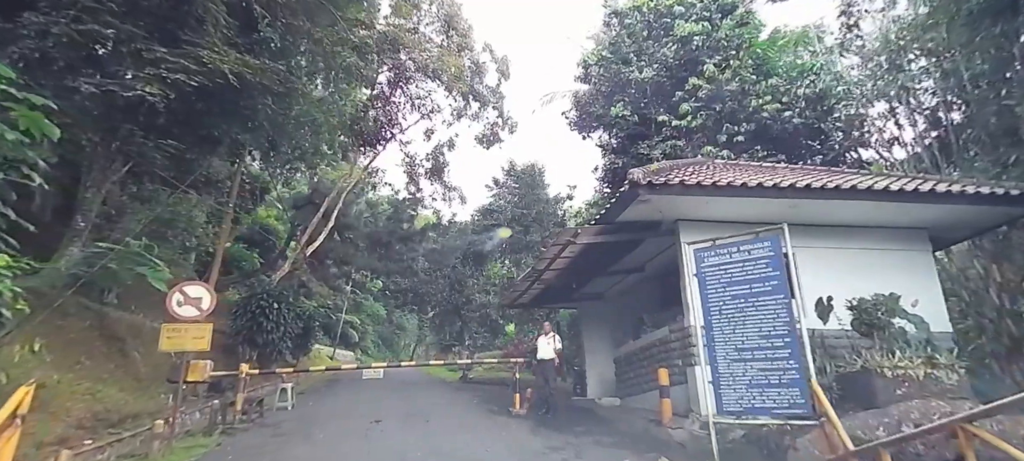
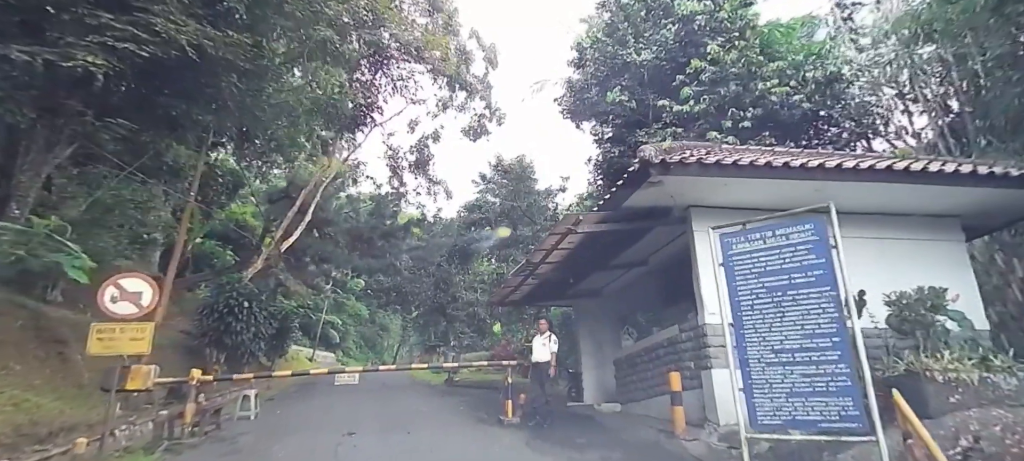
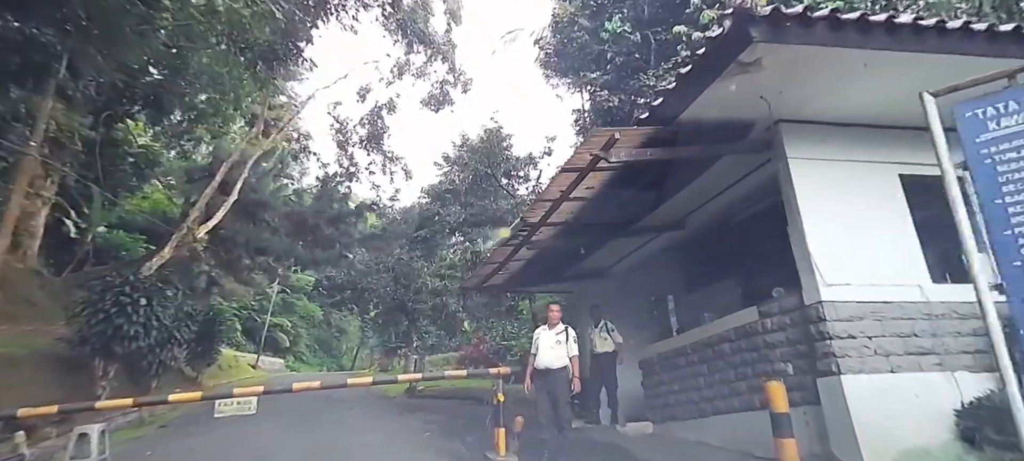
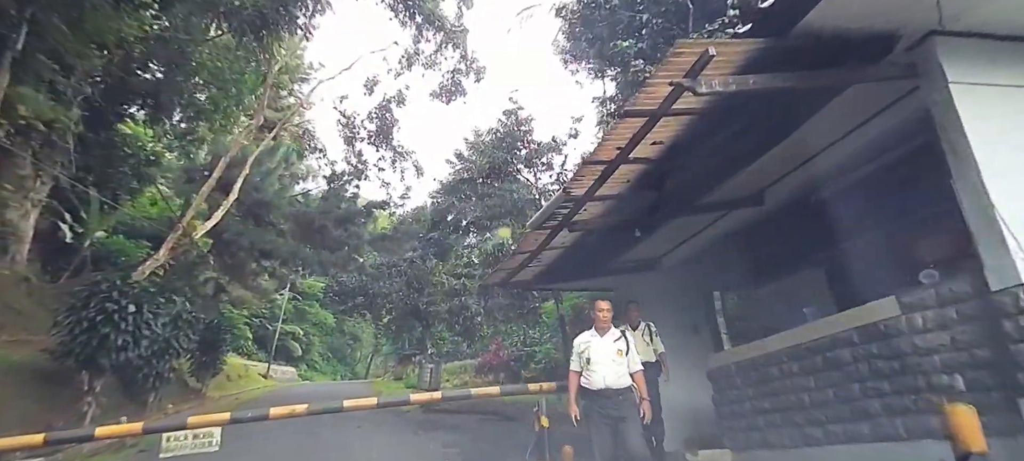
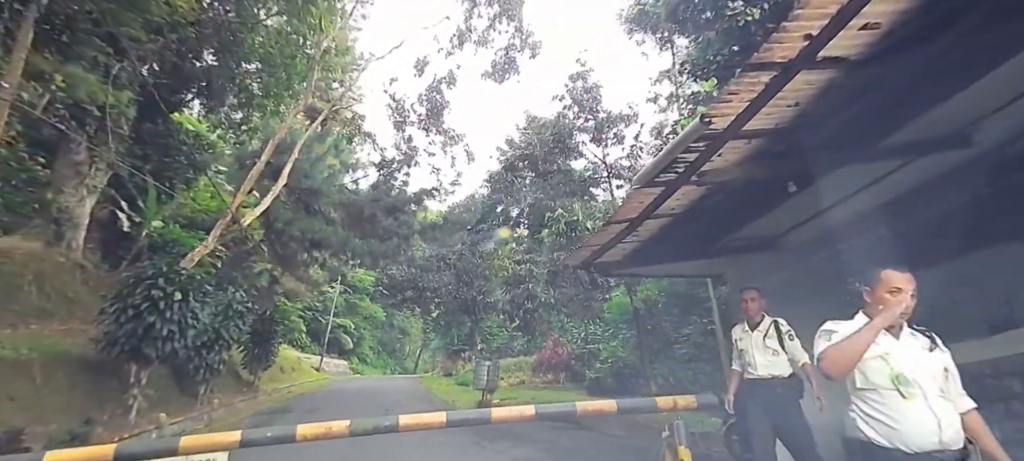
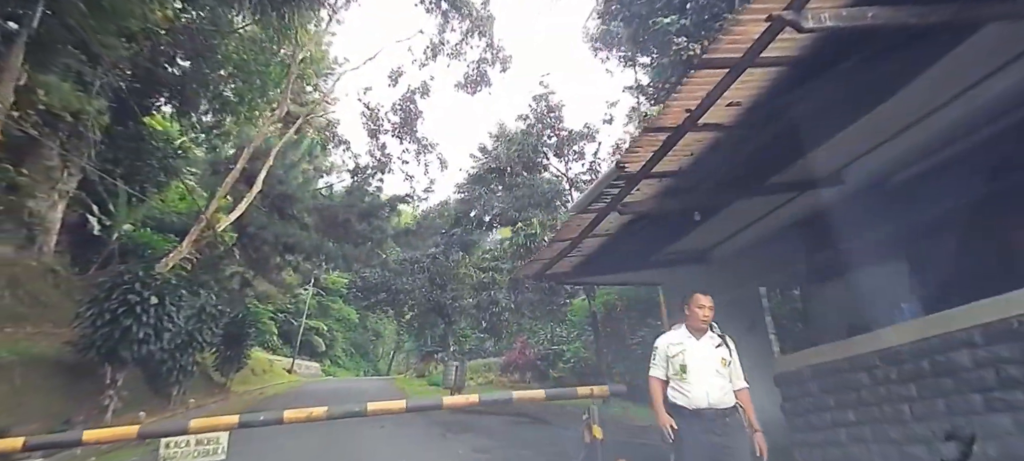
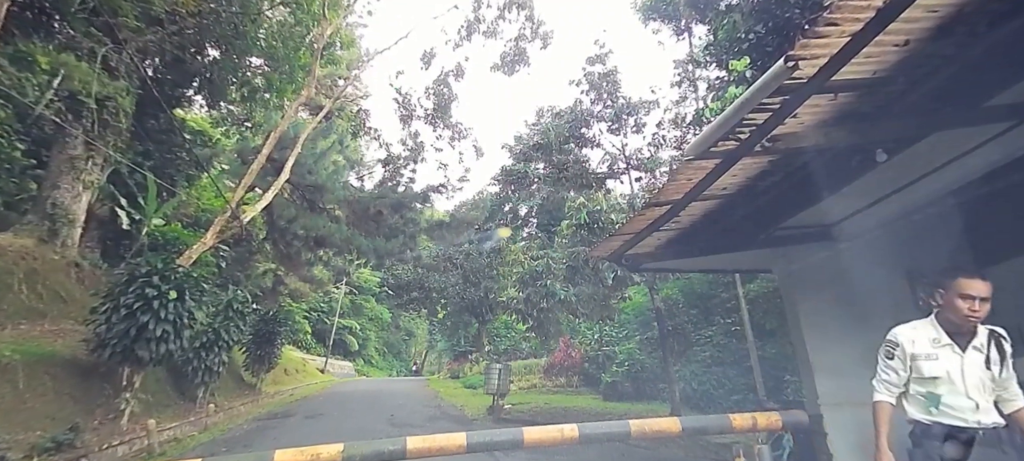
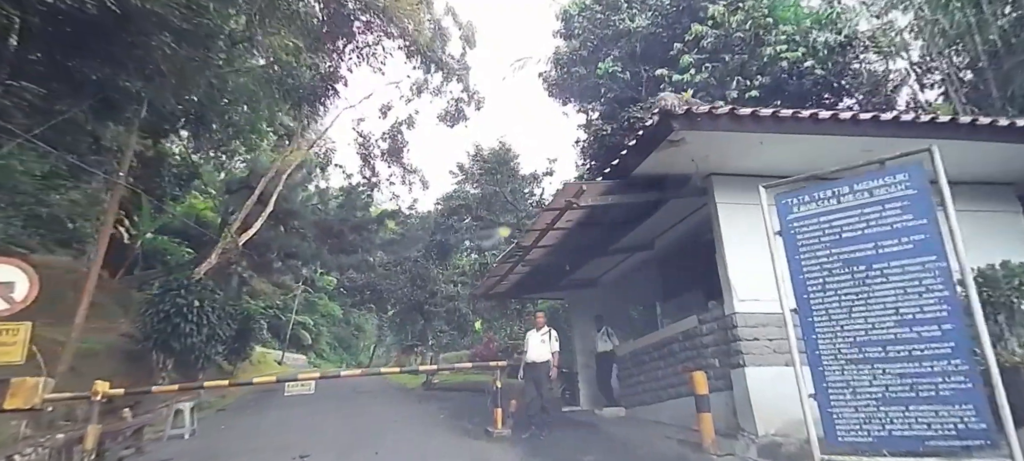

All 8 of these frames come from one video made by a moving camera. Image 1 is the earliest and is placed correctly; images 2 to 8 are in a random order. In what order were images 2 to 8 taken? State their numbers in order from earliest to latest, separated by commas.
2, 8, 3, 4, 6, 5, 7
